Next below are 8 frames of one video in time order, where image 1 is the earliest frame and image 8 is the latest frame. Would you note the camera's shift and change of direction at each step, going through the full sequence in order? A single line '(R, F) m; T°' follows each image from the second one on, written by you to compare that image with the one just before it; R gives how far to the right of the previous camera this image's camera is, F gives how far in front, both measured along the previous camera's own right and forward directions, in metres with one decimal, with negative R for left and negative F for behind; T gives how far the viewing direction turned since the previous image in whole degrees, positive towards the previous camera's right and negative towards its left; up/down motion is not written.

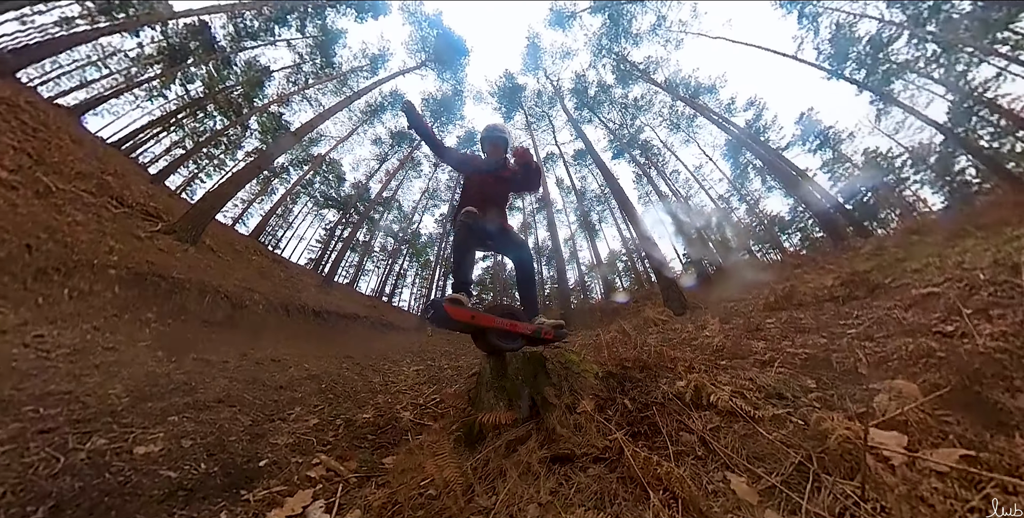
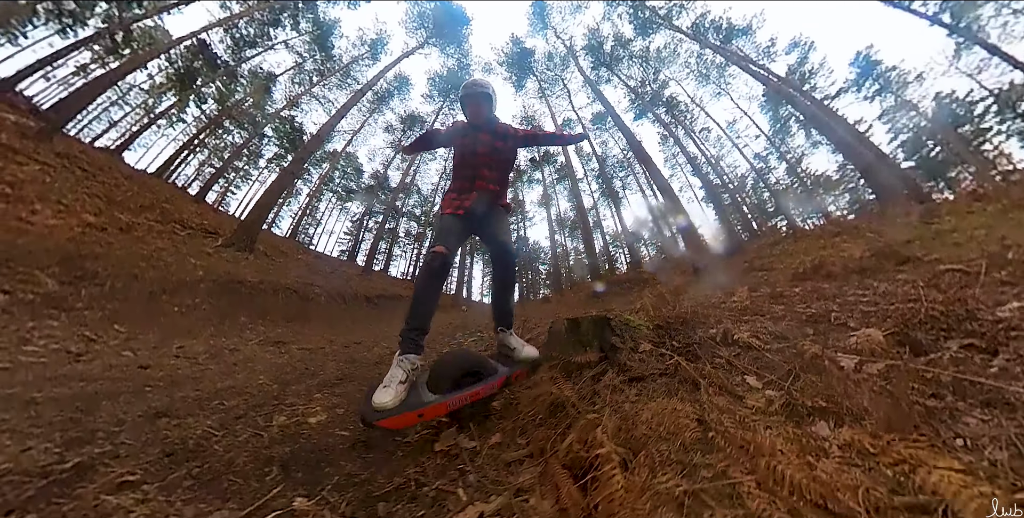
(-0.2, -0.4) m; -4°
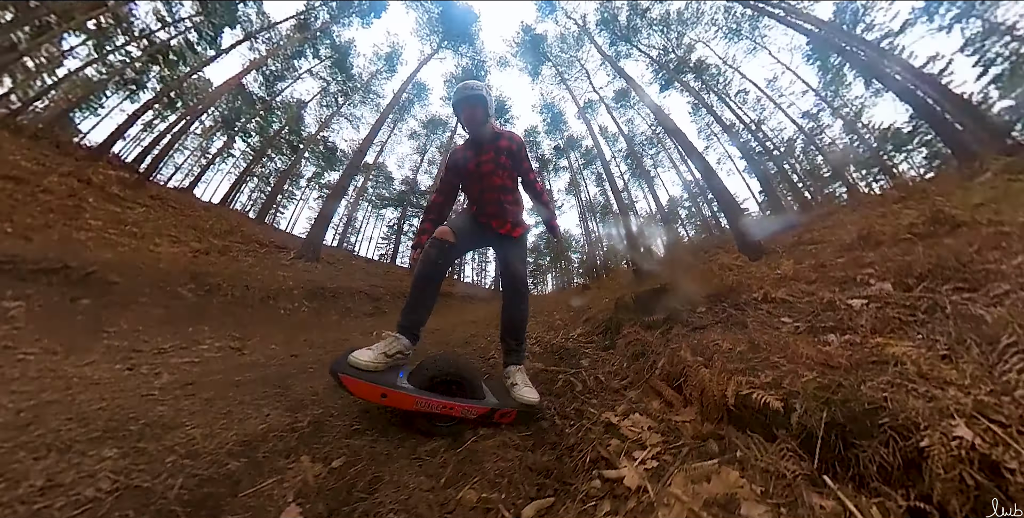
(-0.3, -0.5) m; -6°
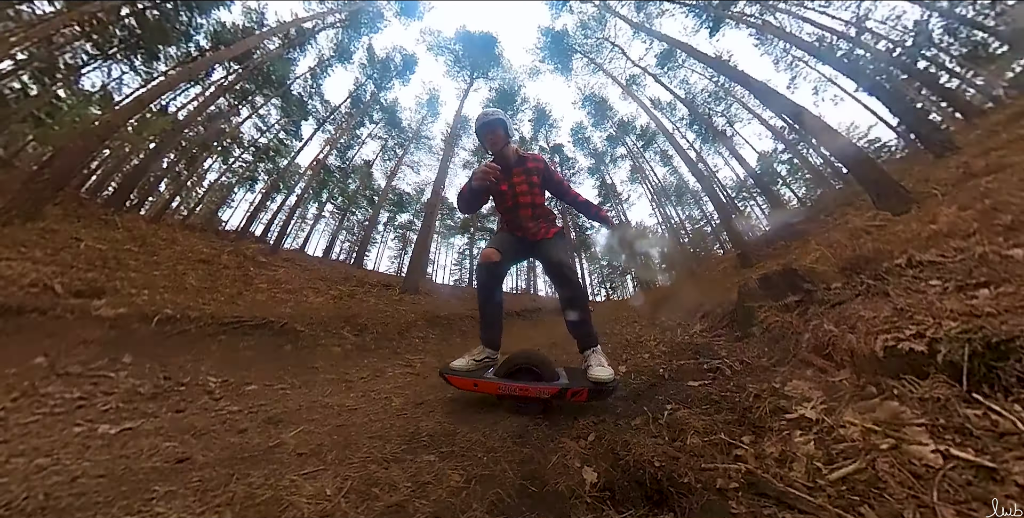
(-0.4, -0.6) m; -13°
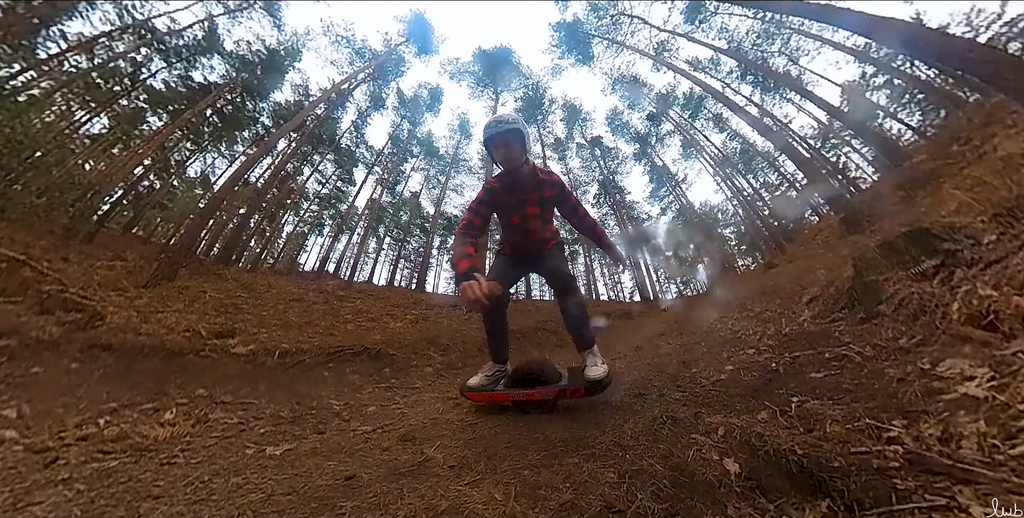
(-0.2, -0.2) m; -11°
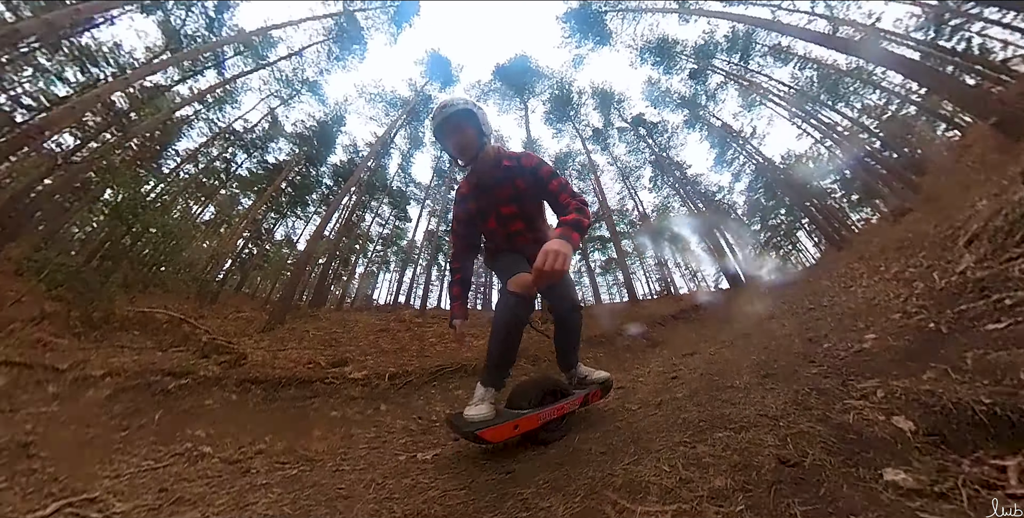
(-0.2, -0.3) m; -12°
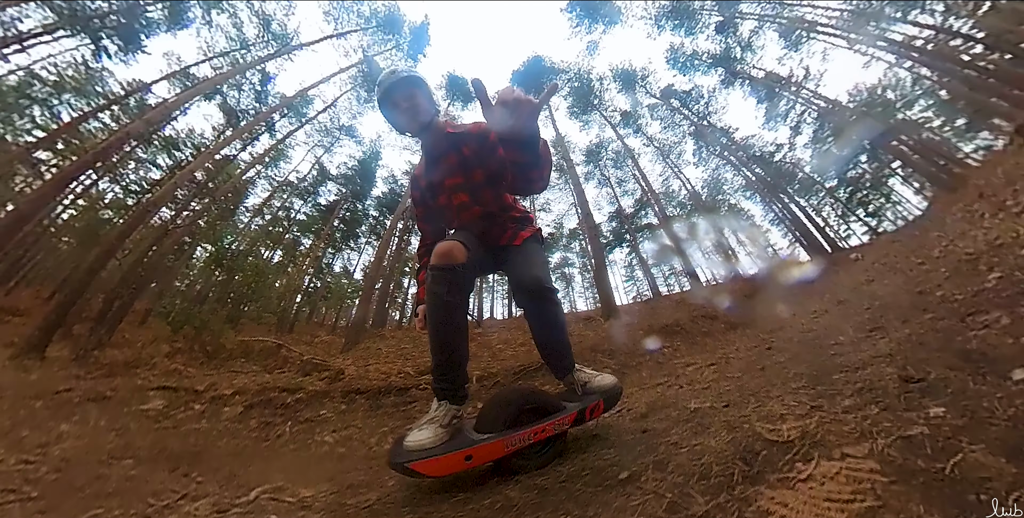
(-0.4, -0.4) m; -8°
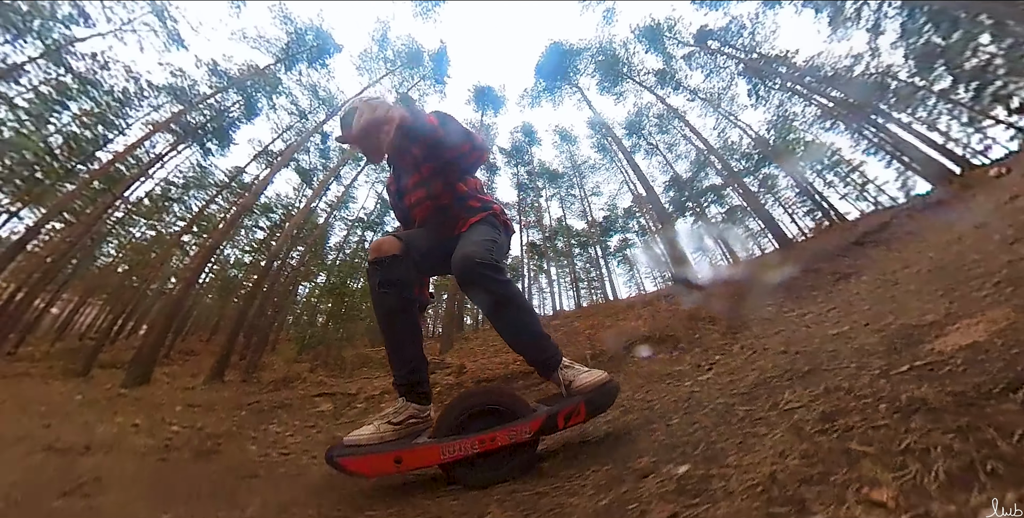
(-0.9, -0.9) m; -10°
